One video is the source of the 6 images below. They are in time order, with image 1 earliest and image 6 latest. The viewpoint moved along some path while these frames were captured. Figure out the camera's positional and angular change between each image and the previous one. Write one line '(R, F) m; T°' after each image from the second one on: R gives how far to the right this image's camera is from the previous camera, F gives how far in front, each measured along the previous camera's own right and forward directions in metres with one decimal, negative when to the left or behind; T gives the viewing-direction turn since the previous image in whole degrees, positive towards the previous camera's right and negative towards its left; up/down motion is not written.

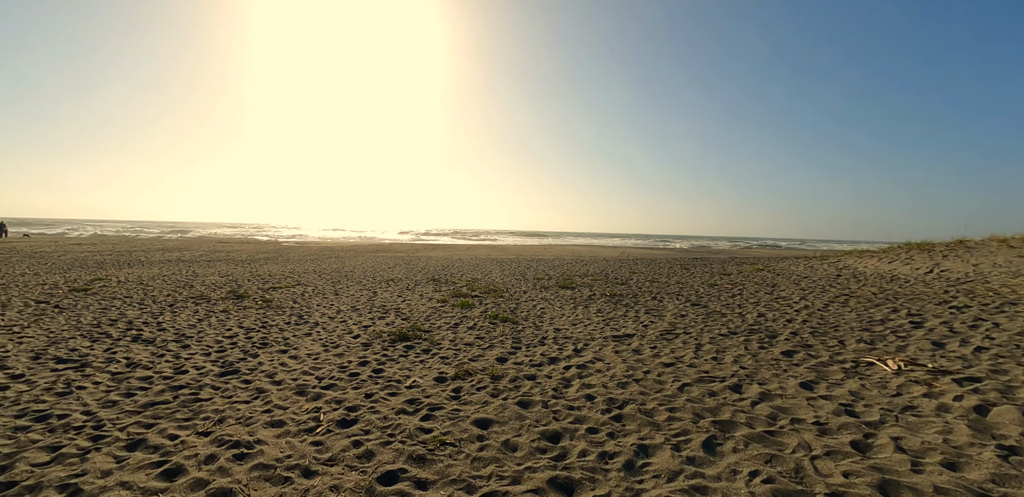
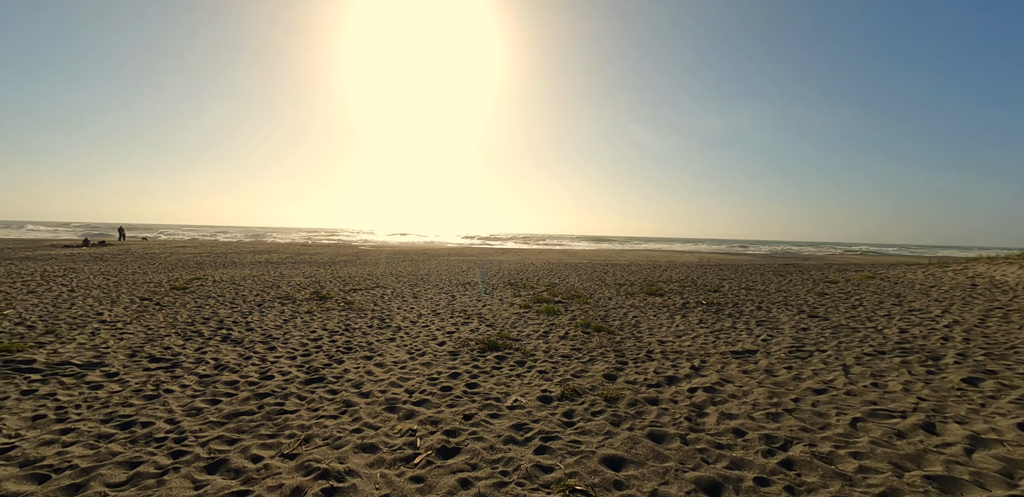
(-0.8, +1.1) m; -8°
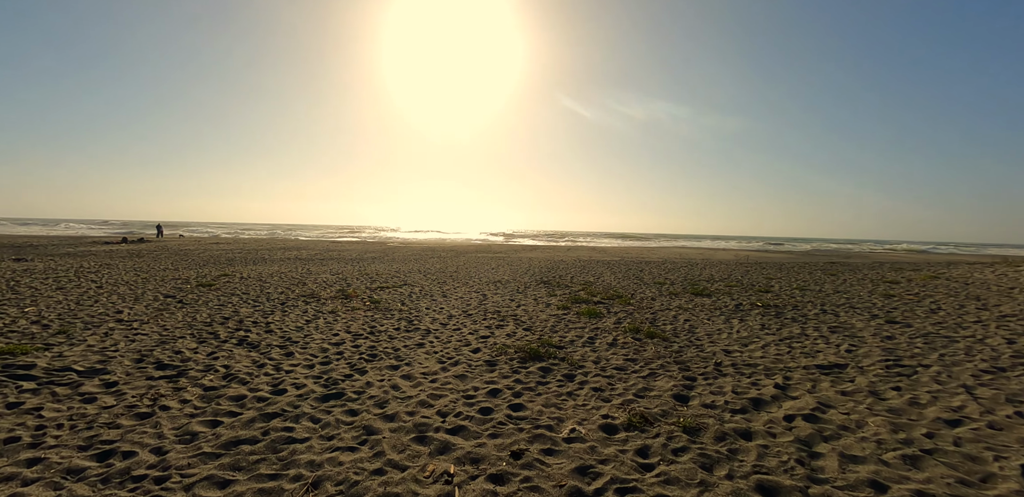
(-0.4, +1.2) m; -3°
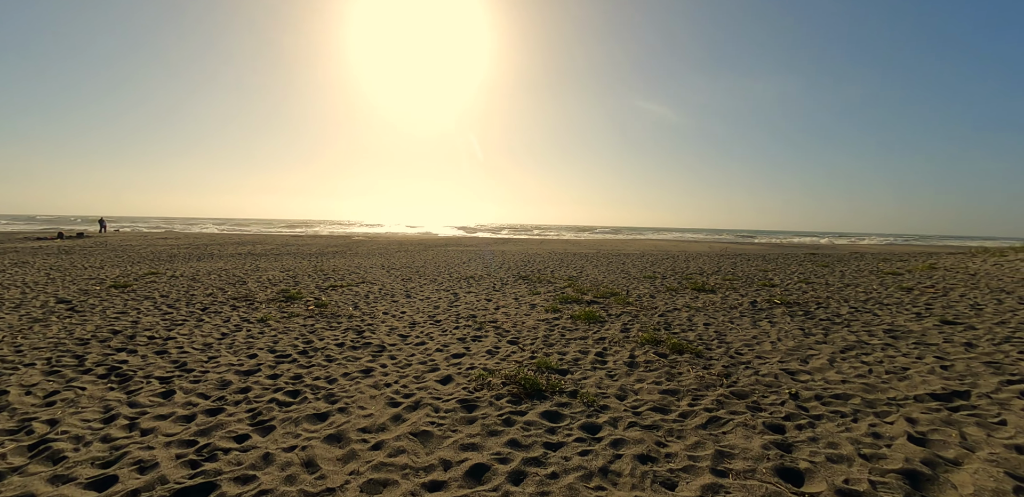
(-0.2, +2.6) m; +4°
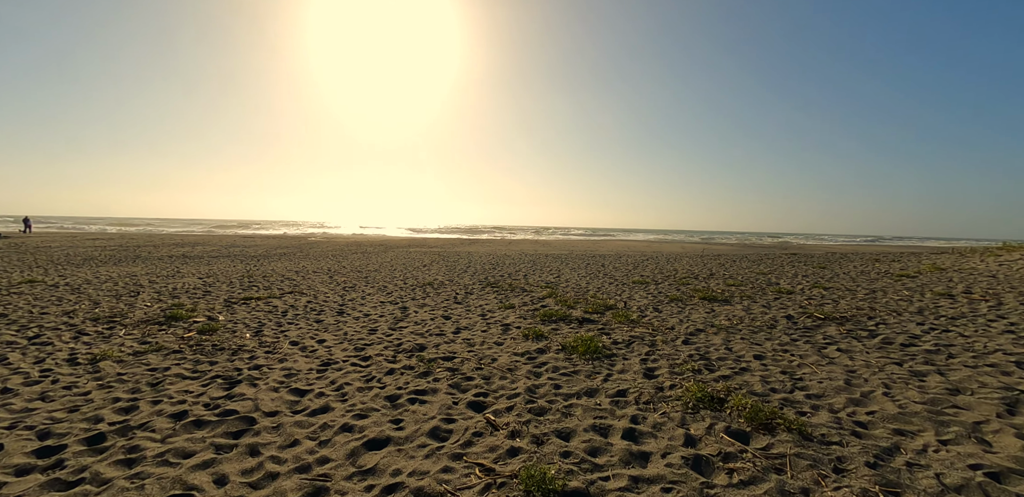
(0.0, +3.3) m; +4°
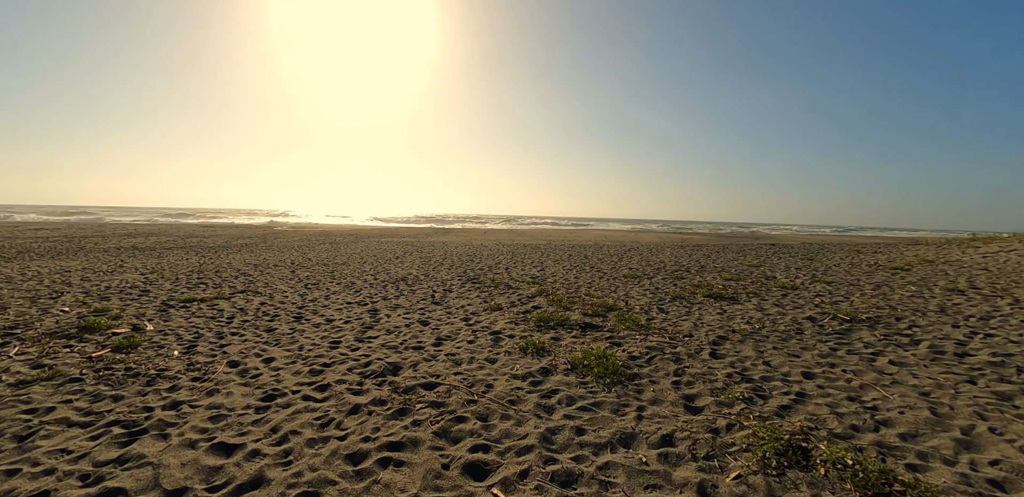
(-0.3, +1.4) m; +3°
